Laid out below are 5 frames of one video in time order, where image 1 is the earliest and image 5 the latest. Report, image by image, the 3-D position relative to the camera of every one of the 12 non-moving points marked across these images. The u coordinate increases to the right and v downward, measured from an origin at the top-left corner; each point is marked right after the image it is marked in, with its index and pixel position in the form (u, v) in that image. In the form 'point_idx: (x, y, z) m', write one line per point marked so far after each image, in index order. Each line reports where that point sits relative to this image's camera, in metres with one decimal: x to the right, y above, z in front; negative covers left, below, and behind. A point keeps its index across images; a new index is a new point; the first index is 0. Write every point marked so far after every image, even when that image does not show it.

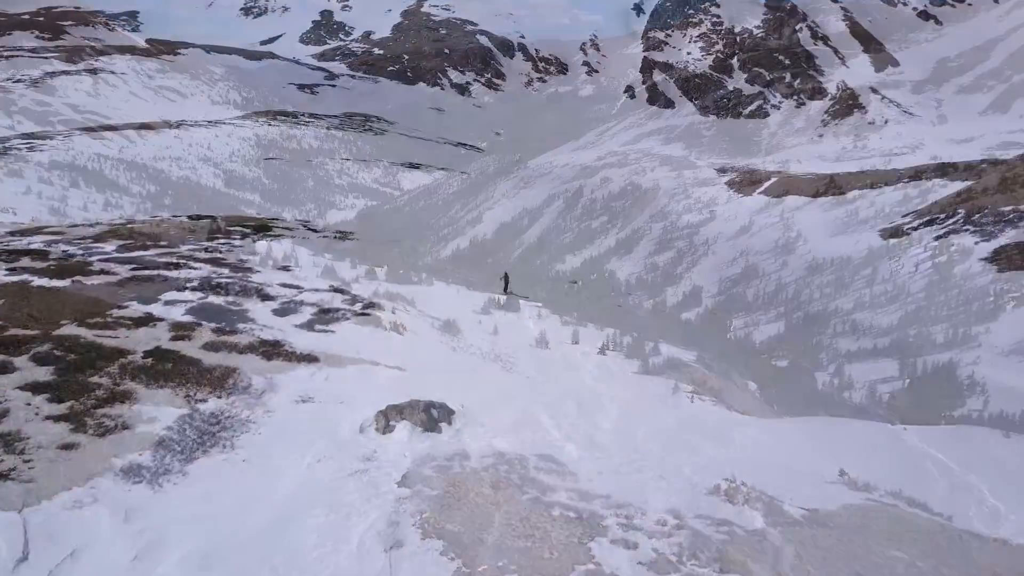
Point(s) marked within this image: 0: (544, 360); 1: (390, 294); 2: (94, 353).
0: (+0.3, -0.8, +9.7) m
1: (-1.8, -0.1, +11.9) m
2: (-3.9, -0.6, +7.9) m
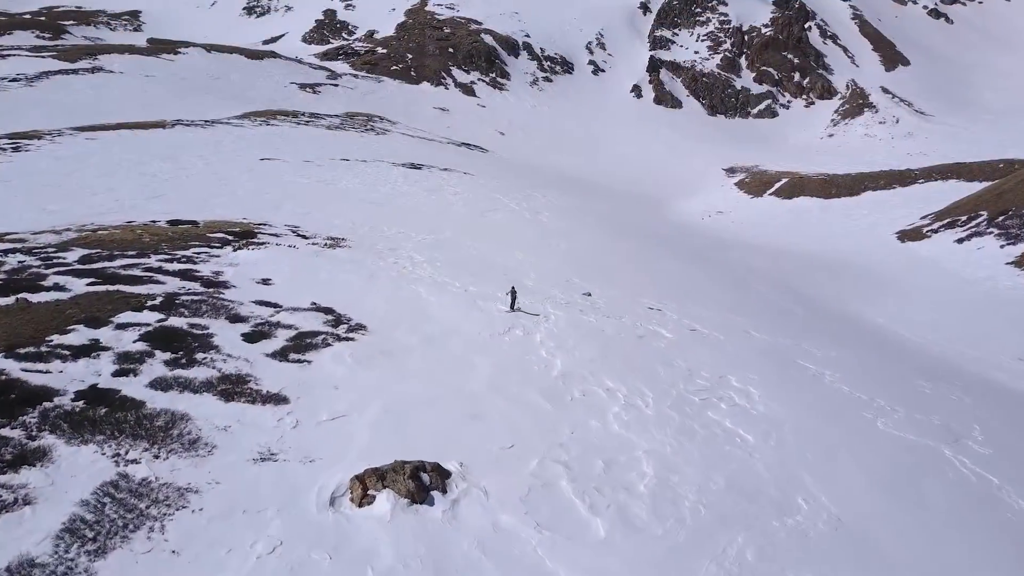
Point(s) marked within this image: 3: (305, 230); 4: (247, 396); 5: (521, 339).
0: (+0.4, -1.0, +8.2) m
1: (-1.7, -0.3, +10.5) m
2: (-3.8, -0.8, +6.5) m
3: (-4.2, +1.2, +17.4) m
4: (-2.2, -0.9, +7.0) m
5: (+0.1, -0.6, +9.9) m
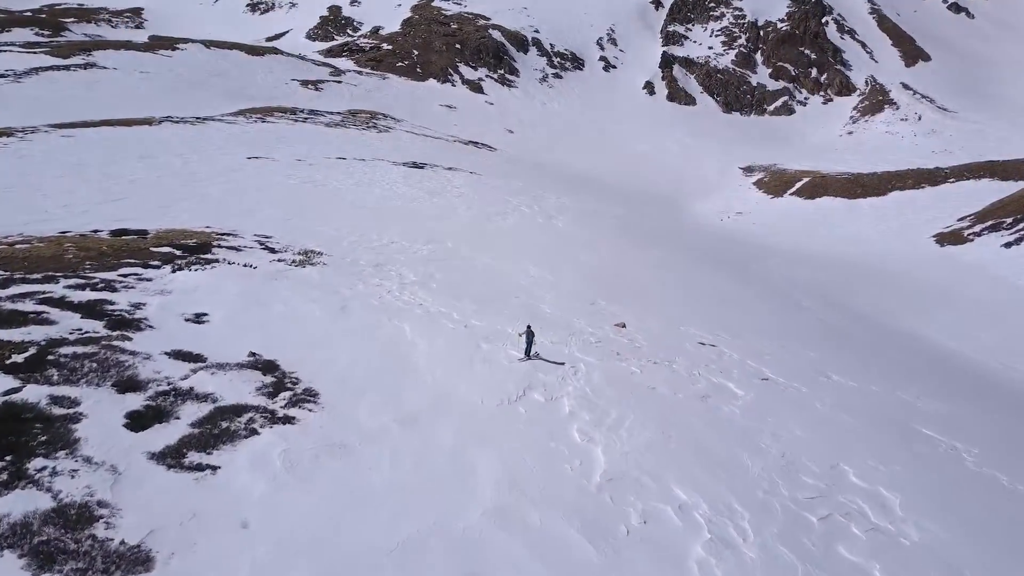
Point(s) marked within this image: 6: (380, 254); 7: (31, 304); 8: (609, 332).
0: (+0.5, -1.4, +5.3) m
1: (-1.5, -0.7, +7.6) m
2: (-3.7, -1.2, +3.6) m
3: (-4.0, +0.8, +14.5) m
4: (-2.1, -1.3, +4.1) m
5: (+0.3, -1.0, +7.0) m
6: (-2.3, +0.6, +15.1) m
7: (-4.9, -0.2, +8.7) m
8: (+1.2, -0.6, +10.6) m
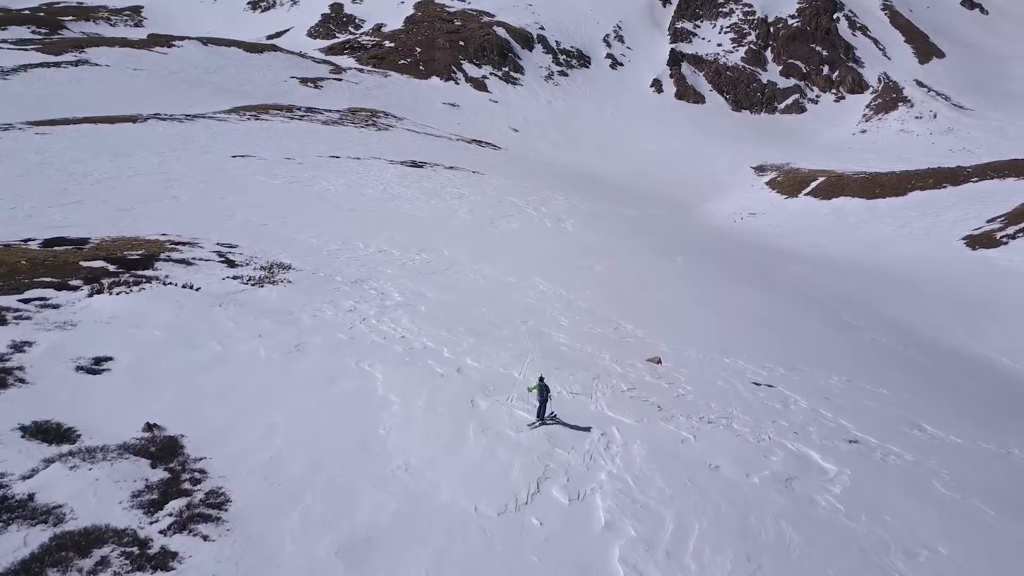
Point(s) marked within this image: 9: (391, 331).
0: (+0.6, -1.7, +3.0) m
1: (-1.5, -1.0, +5.3) m
2: (-3.7, -1.5, +1.4) m
3: (-3.9, +0.5, +12.3) m
4: (-2.0, -1.6, +1.9) m
5: (+0.3, -1.3, +4.7) m
6: (-2.2, +0.3, +12.8) m
7: (-4.9, -0.4, +6.5) m
8: (+1.3, -0.8, +8.3) m
9: (-1.2, -0.4, +8.5) m
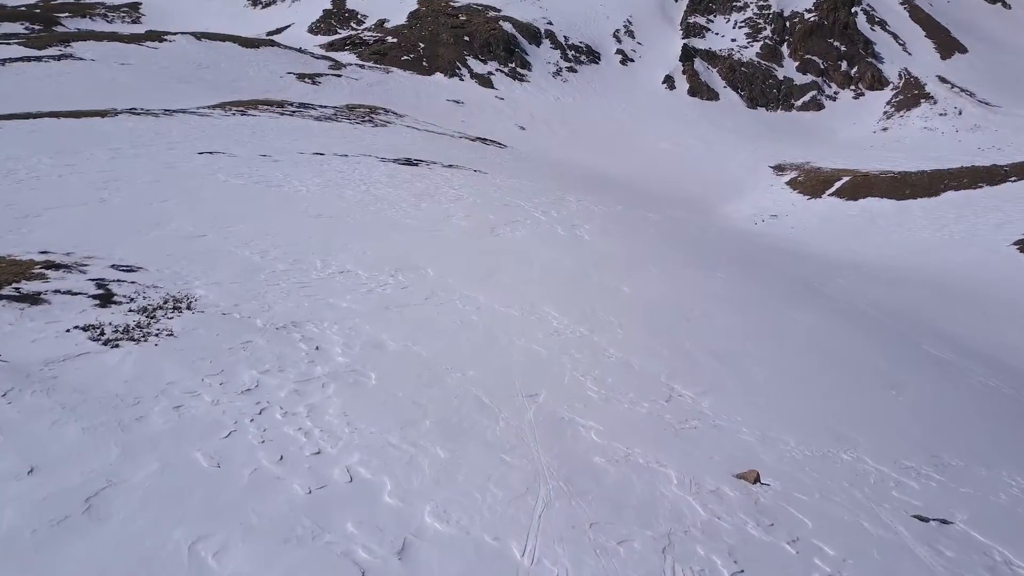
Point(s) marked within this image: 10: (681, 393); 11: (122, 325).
0: (+0.5, -2.1, -0.6) m
1: (-1.5, -1.4, +1.7) m
2: (-3.8, -1.9, -2.2) m
3: (-3.9, +0.1, +8.8) m
4: (-2.1, -2.0, -1.7) m
5: (+0.3, -1.7, +1.1) m
6: (-2.2, -0.1, +9.3) m
7: (-4.9, -0.9, +3.0) m
8: (+1.3, -1.3, +4.7) m
9: (-1.2, -0.9, +4.9) m
10: (+1.5, -0.9, +7.5) m
11: (-3.2, -0.3, +7.0) m
